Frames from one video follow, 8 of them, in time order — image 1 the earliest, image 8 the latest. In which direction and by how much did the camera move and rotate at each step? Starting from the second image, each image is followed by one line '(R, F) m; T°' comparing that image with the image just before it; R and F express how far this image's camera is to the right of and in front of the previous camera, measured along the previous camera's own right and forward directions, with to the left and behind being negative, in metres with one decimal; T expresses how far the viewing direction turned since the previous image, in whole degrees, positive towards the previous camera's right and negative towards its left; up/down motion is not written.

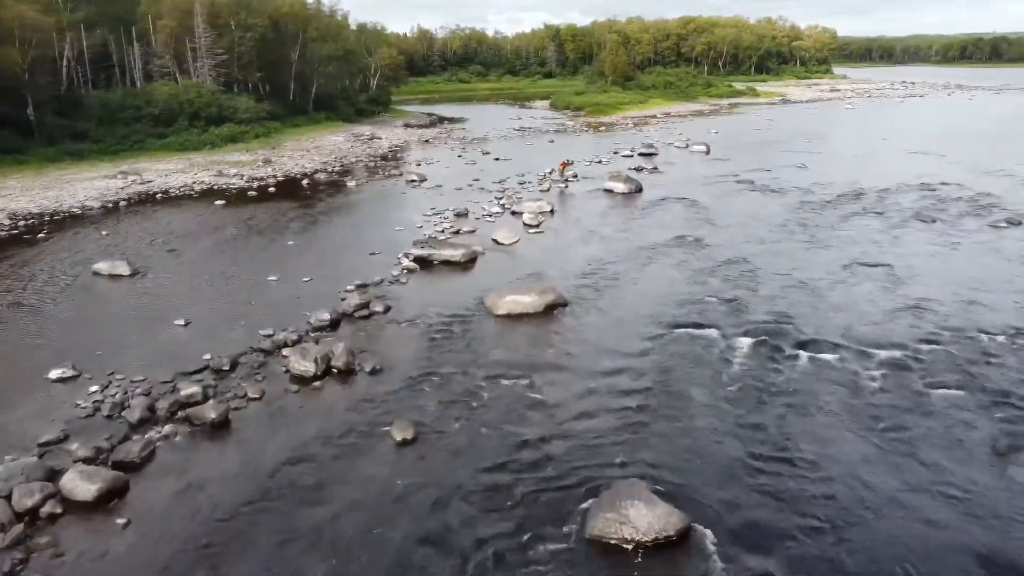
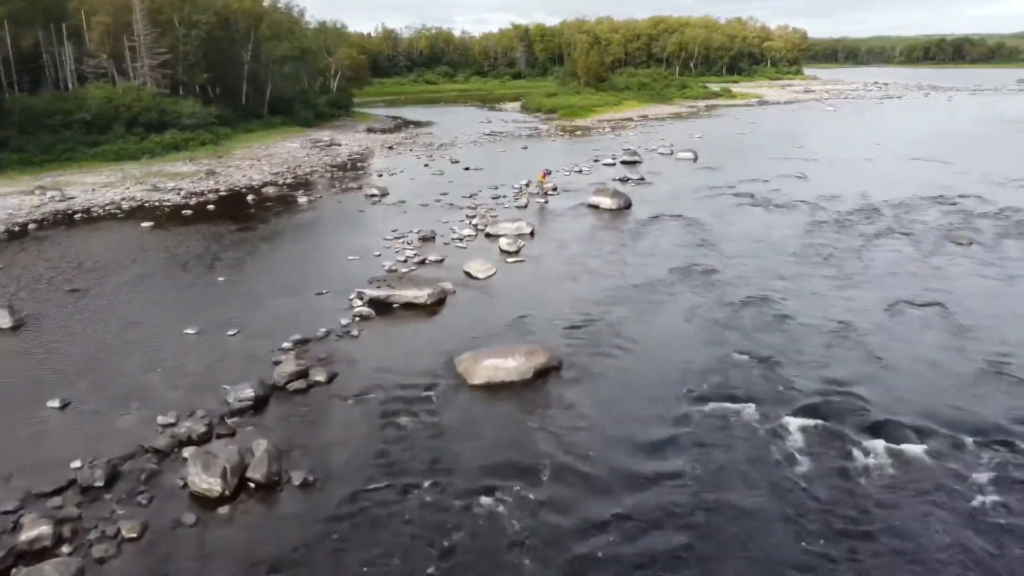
(-0.1, +3.1) m; +2°
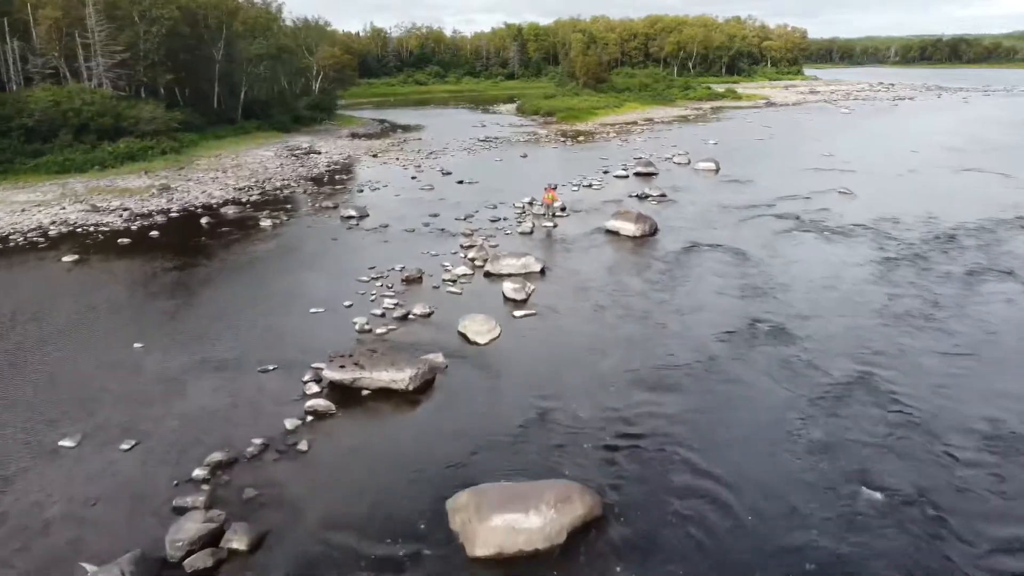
(-0.3, +3.9) m; +1°
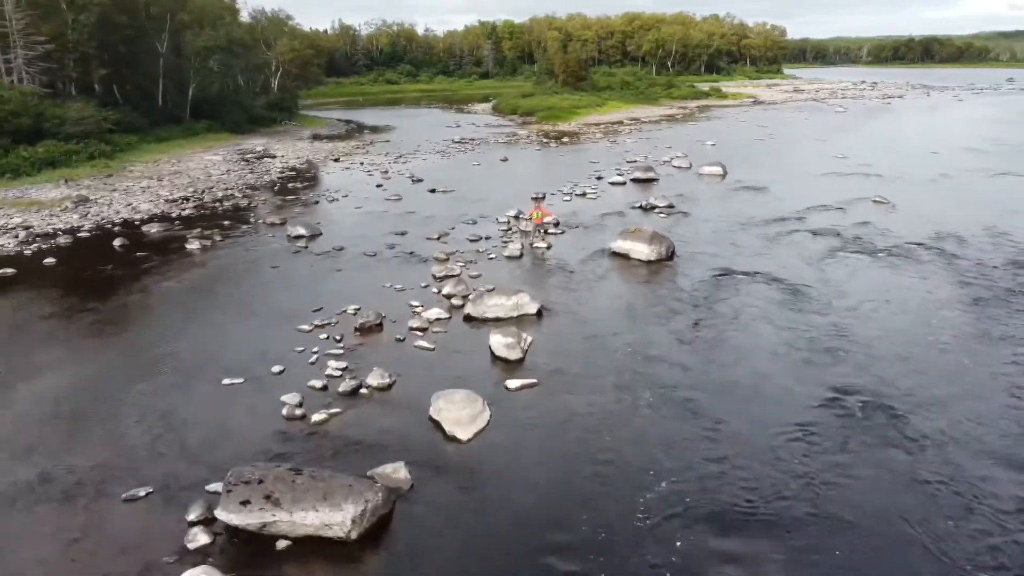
(-0.2, +3.9) m; +2°
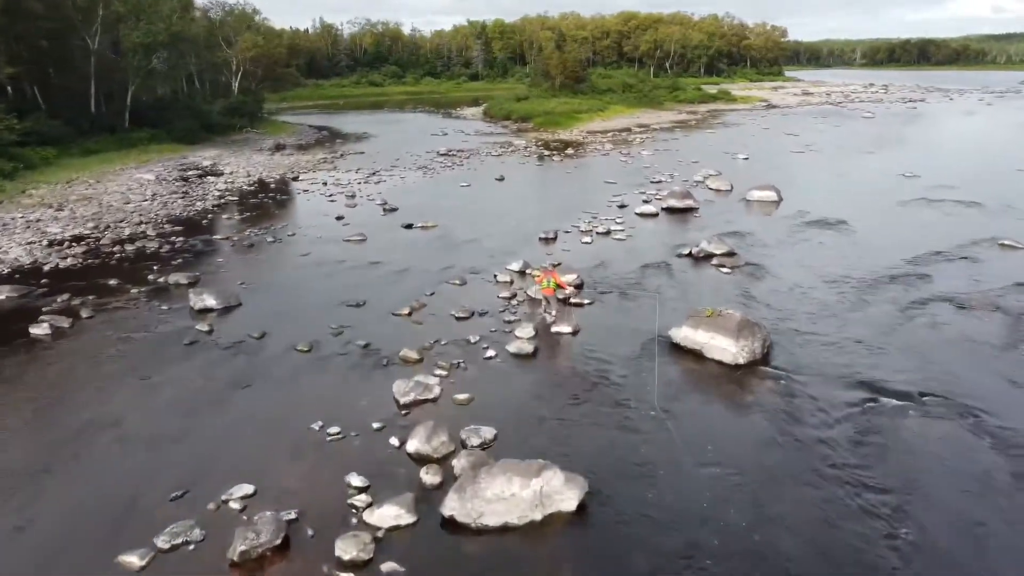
(-0.3, +5.9) m; +1°
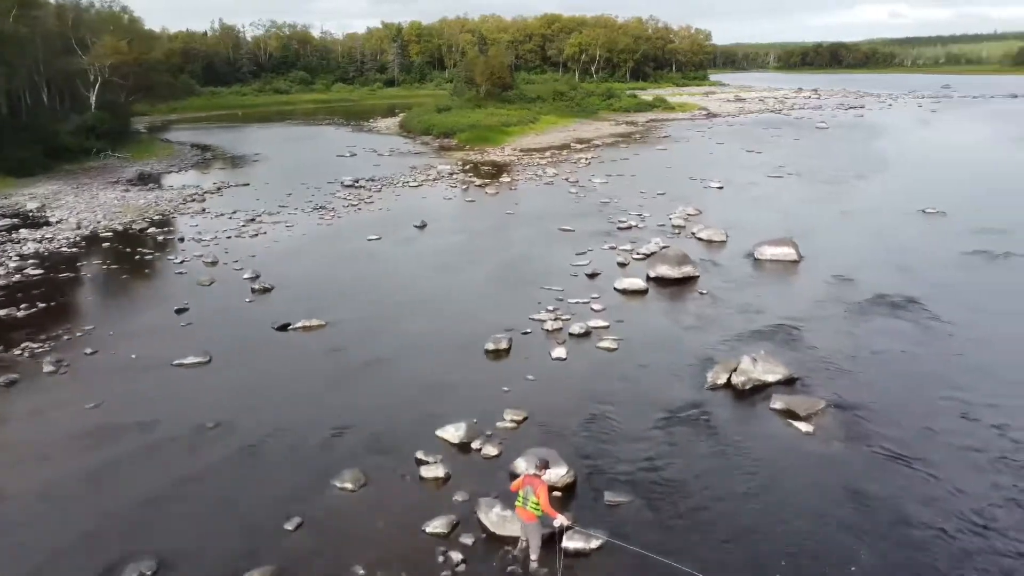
(-0.1, +6.4) m; +5°
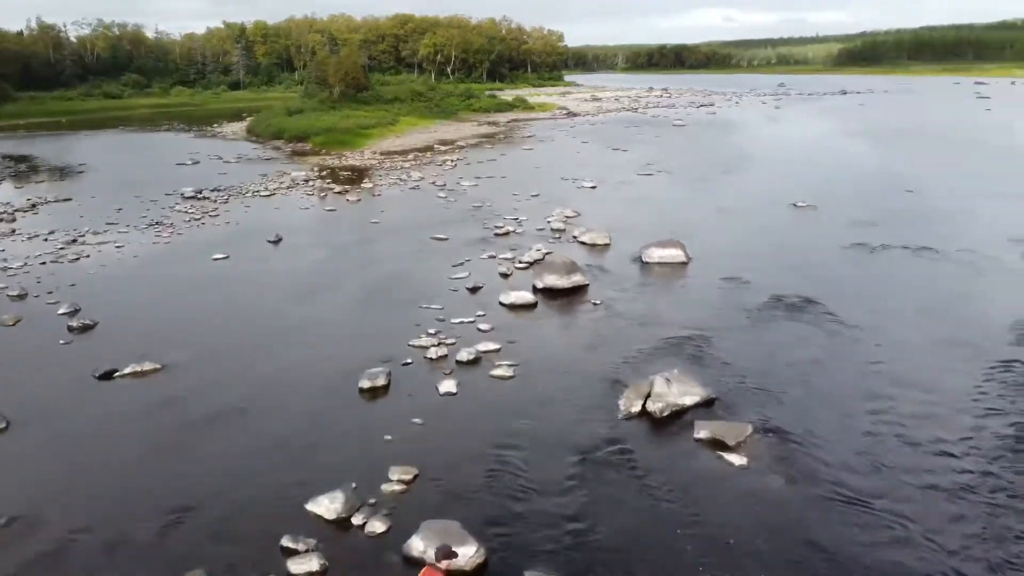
(-0.1, +1.6) m; +10°
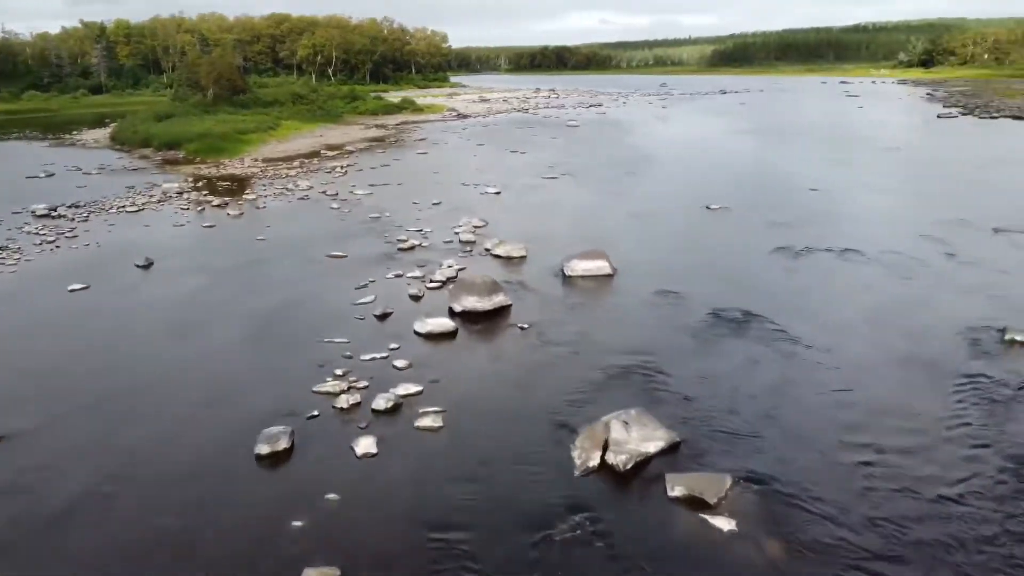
(-0.4, +1.6) m; +8°
